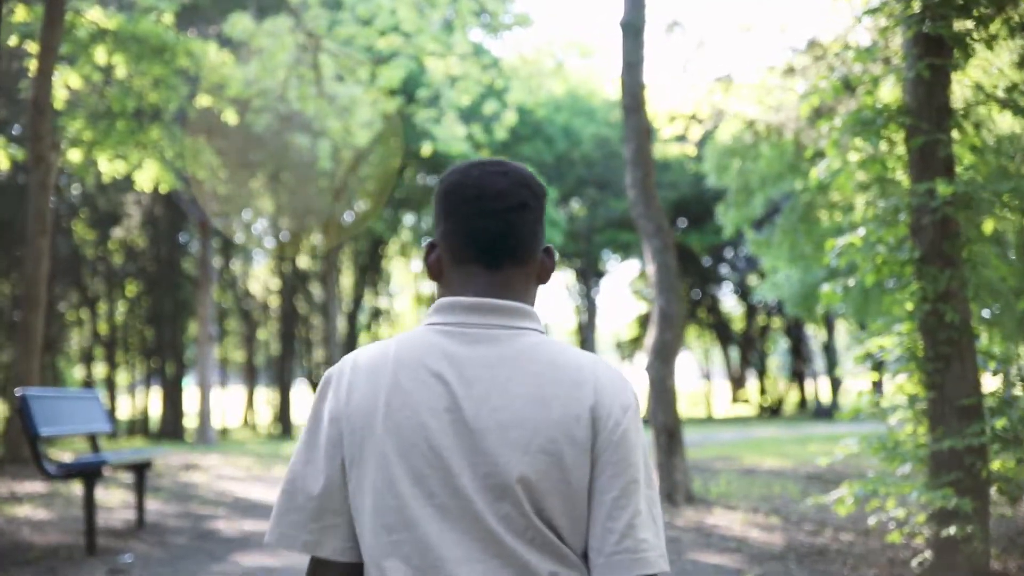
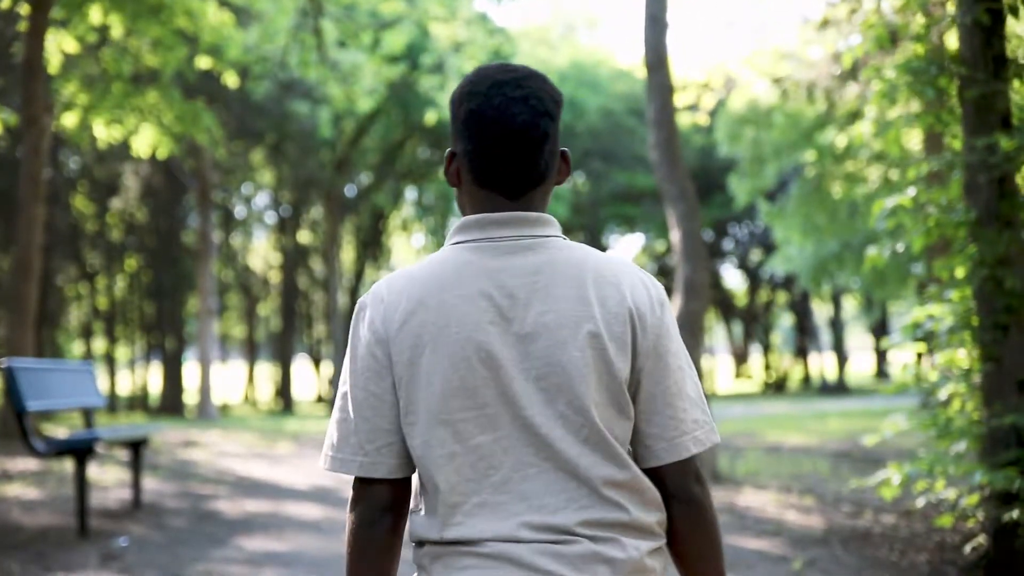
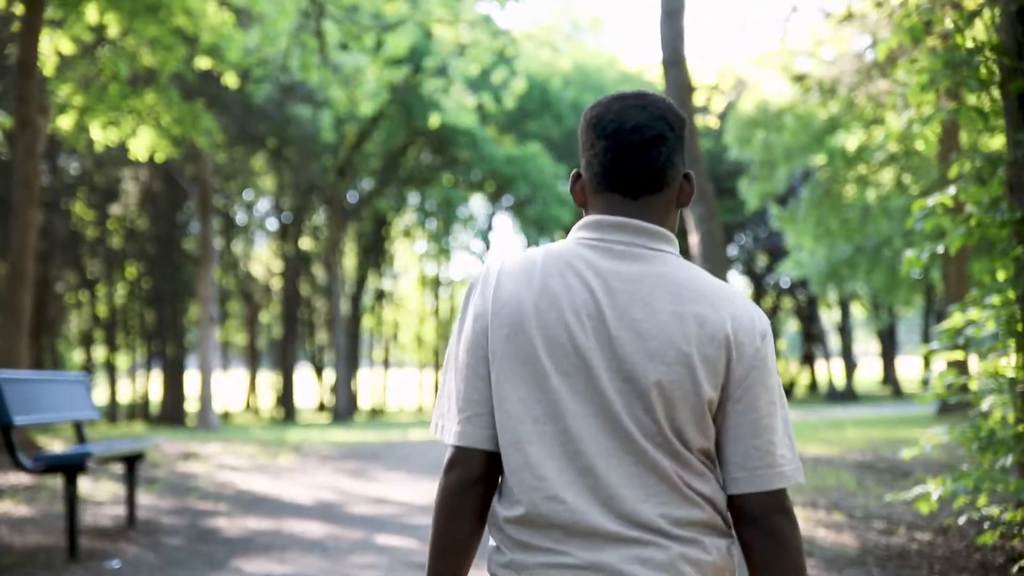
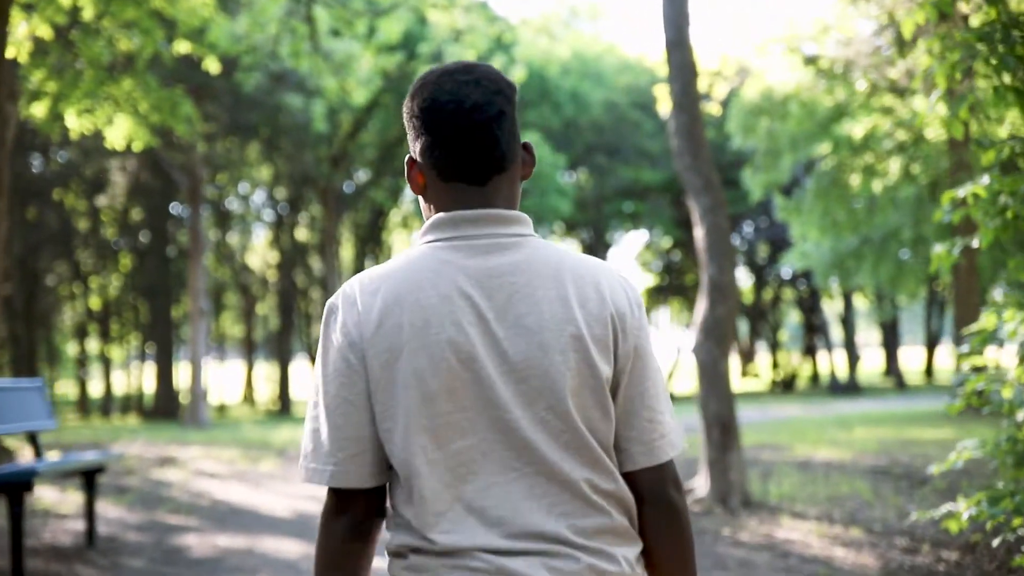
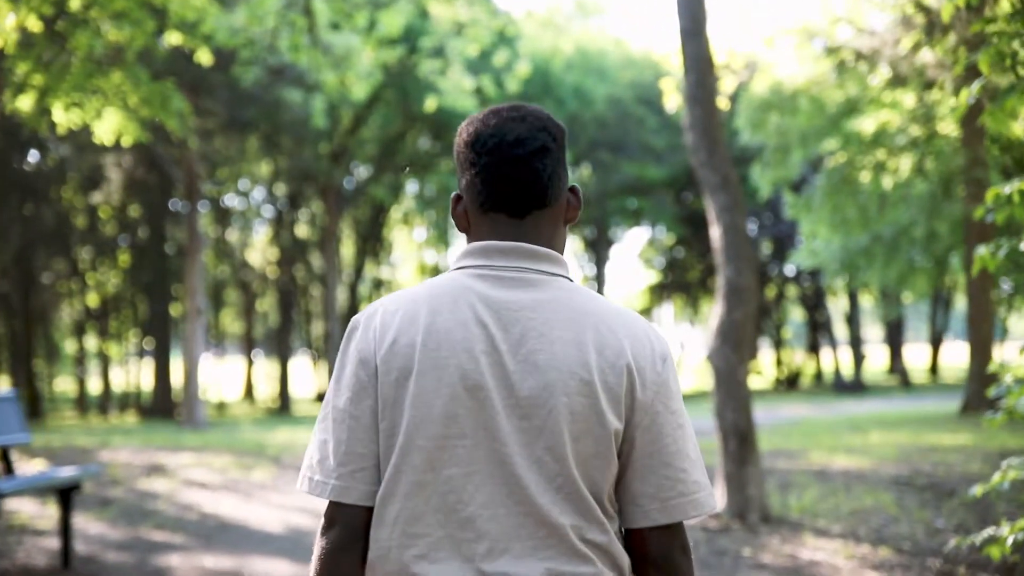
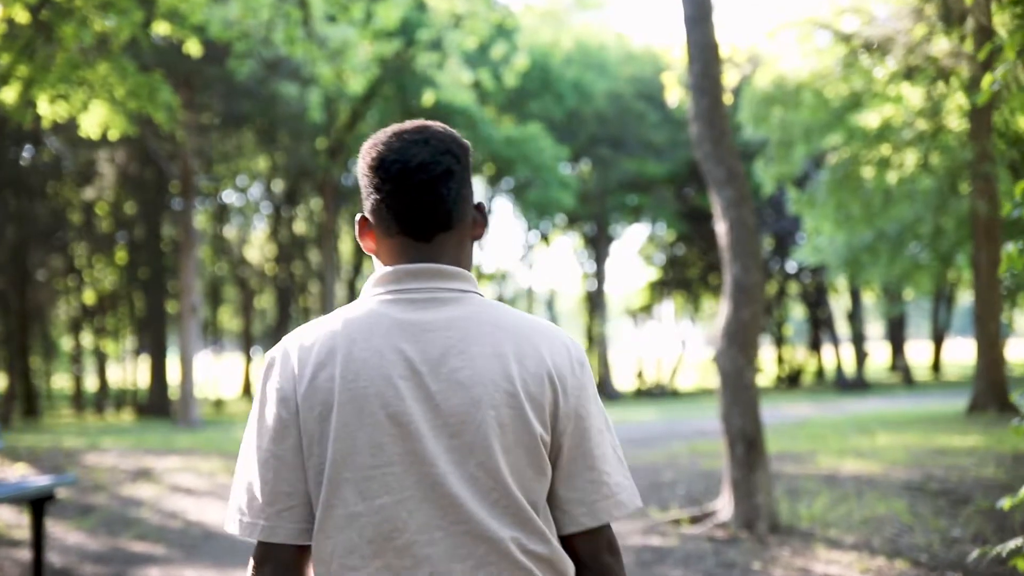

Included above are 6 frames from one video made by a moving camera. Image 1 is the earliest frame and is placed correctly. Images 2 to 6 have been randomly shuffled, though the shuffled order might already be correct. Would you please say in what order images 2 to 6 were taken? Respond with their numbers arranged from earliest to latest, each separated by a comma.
2, 3, 4, 5, 6
